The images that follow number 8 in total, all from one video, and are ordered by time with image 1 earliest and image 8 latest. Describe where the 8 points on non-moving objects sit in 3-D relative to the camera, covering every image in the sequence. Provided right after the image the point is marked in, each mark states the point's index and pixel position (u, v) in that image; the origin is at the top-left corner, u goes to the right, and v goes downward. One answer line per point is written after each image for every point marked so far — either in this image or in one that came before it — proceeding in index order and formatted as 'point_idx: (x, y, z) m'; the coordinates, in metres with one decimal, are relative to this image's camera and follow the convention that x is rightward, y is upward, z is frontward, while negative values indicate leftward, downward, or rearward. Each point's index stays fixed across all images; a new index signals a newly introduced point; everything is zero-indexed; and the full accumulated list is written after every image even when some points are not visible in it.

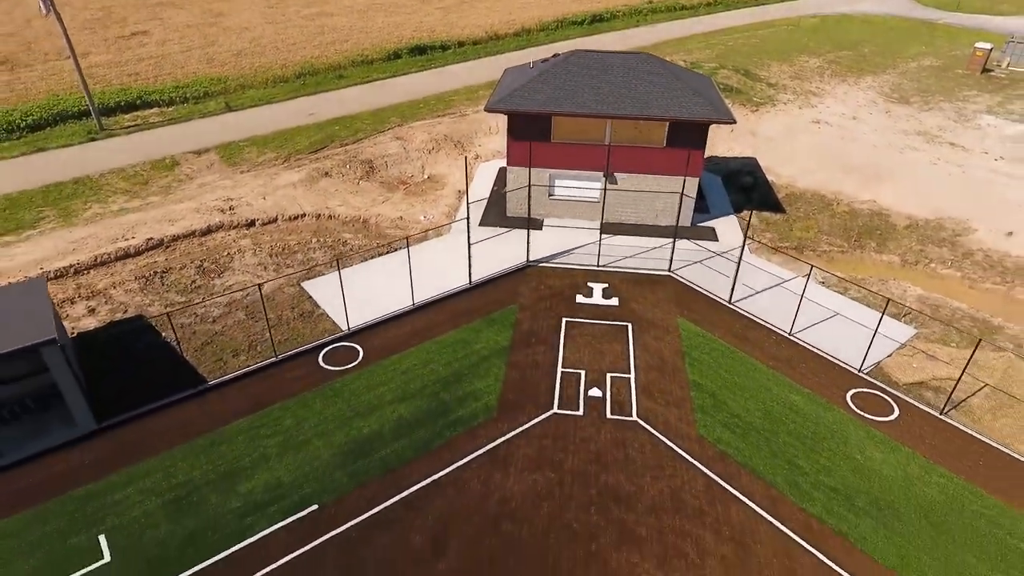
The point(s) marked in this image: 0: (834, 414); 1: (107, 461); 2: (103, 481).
0: (+10.2, -4.0, +19.0) m
1: (-11.6, -4.9, +17.3) m
2: (-11.3, -5.2, +16.8) m
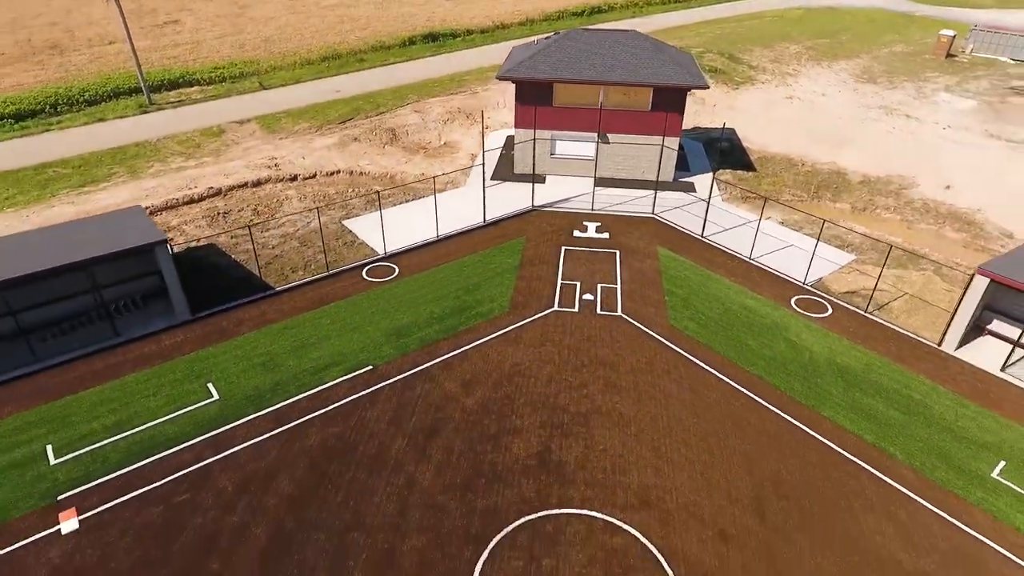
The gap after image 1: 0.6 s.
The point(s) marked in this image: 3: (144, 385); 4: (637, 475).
0: (+10.6, -0.9, +23.7) m
1: (-11.3, -1.8, +22.0) m
2: (-11.0, -2.1, +21.5) m
3: (-12.2, -3.1, +19.9) m
4: (+3.5, -5.3, +17.0) m
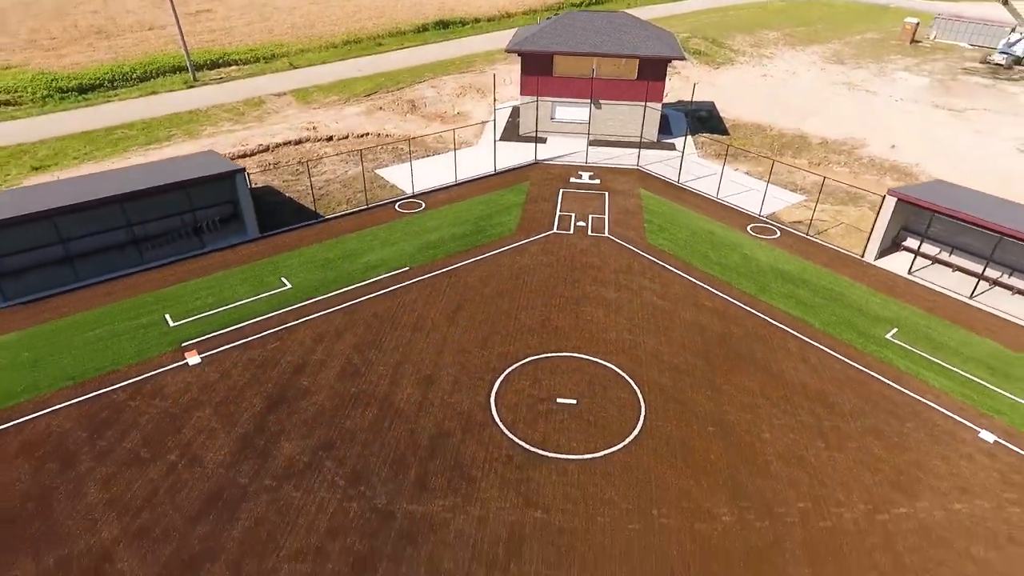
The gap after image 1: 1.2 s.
0: (+10.9, +2.6, +29.1) m
1: (-10.9, +1.9, +27.5) m
2: (-10.7, +1.5, +26.9) m
3: (-11.9, +0.5, +25.4) m
4: (+3.9, -1.7, +22.4) m
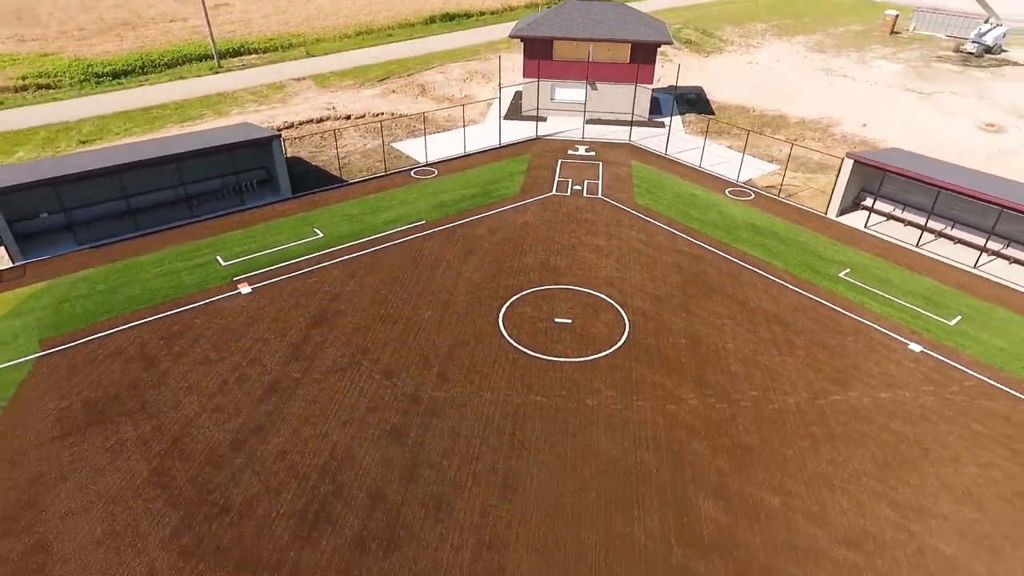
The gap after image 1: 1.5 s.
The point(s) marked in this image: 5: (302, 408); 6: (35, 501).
0: (+11.1, +5.0, +32.7) m
1: (-10.7, +4.3, +31.1) m
2: (-10.5, +3.9, +30.5) m
3: (-11.7, +2.9, +29.0) m
4: (+4.1, +0.7, +26.0) m
5: (-6.6, -3.8, +19.0) m
6: (-12.9, -5.7, +16.2) m
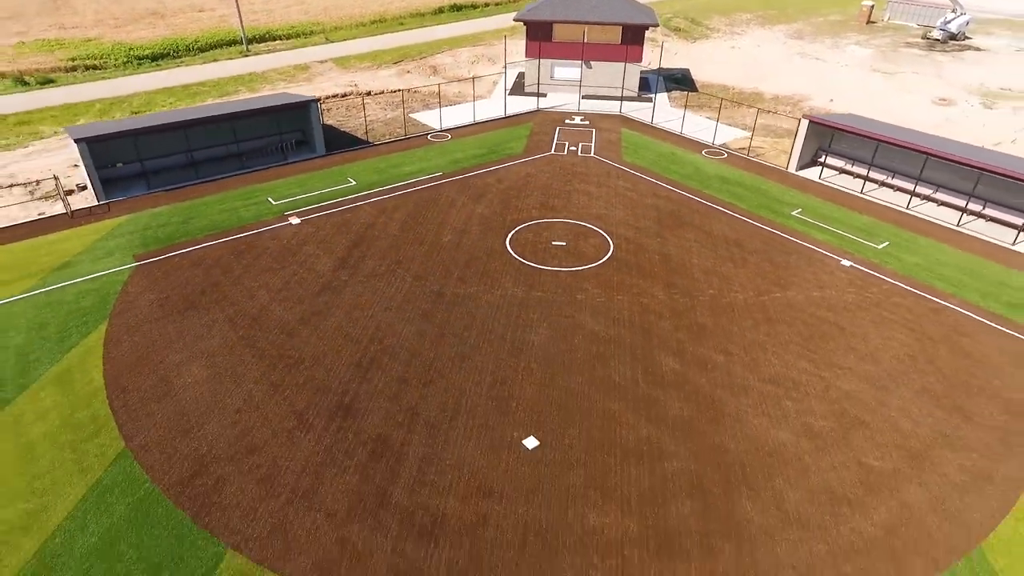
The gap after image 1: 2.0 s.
0: (+11.4, +8.3, +37.7) m
1: (-10.5, +7.6, +36.1) m
2: (-10.2, +7.3, +35.5) m
3: (-11.5, +6.3, +34.0) m
4: (+4.3, +4.0, +31.0) m
5: (-6.4, -0.5, +24.0) m
6: (-12.7, -2.4, +21.2) m
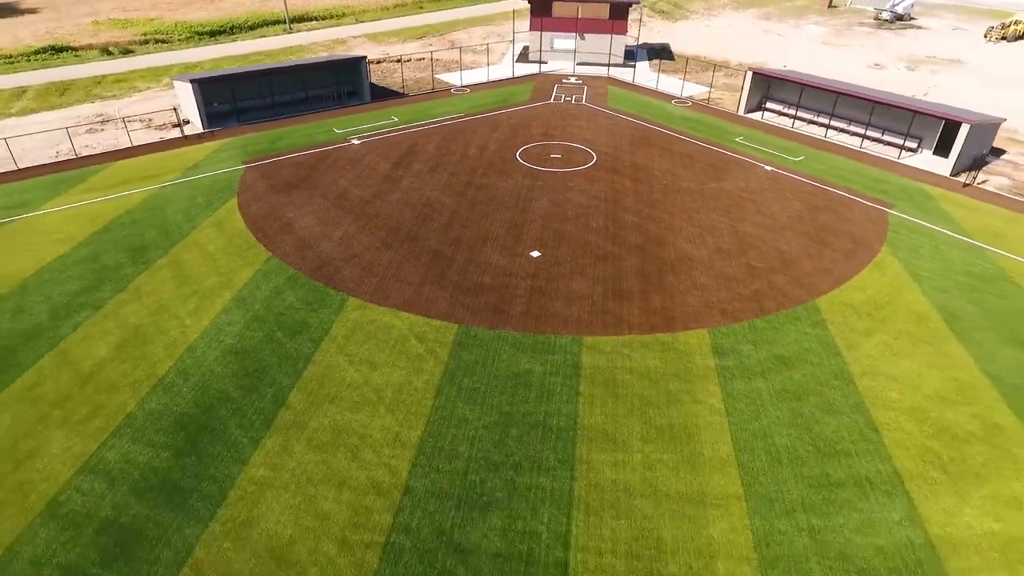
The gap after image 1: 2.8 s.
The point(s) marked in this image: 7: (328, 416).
0: (+12.0, +14.5, +47.1) m
1: (-9.9, +13.9, +45.5) m
2: (-9.6, +13.5, +45.0) m
3: (-10.9, +12.5, +43.5) m
4: (+4.9, +10.2, +40.4) m
5: (-5.9, +5.7, +33.5) m
6: (-12.2, +3.9, +30.7) m
7: (-5.9, -4.1, +19.1) m
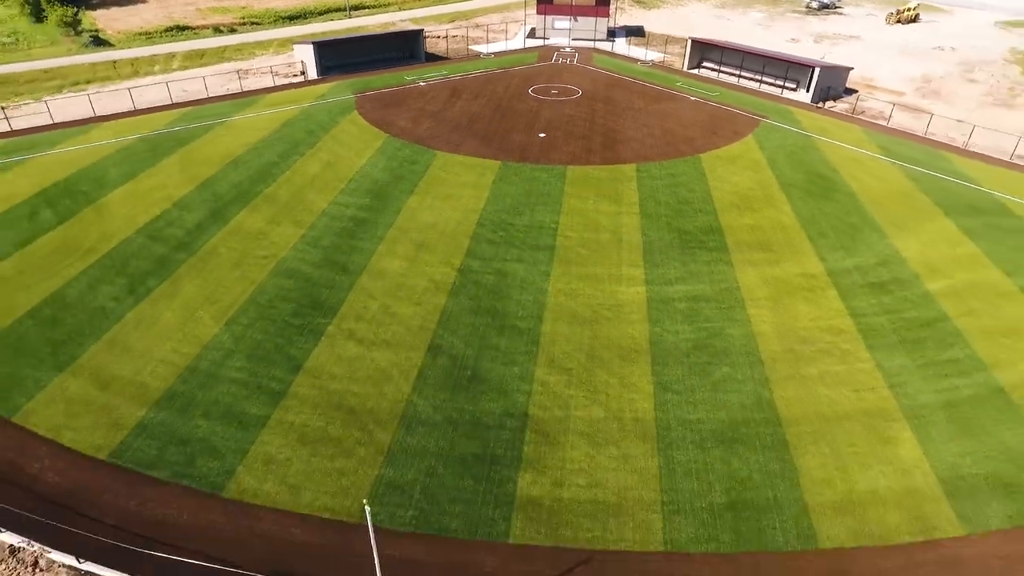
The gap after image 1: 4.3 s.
0: (+13.4, +24.9, +66.7) m
1: (-8.5, +24.3, +65.2) m
2: (-8.3, +24.0, +64.7) m
3: (-9.5, +23.0, +63.1) m
4: (+6.2, +20.7, +60.1) m
5: (-4.6, +16.2, +53.1) m
6: (-10.9, +14.3, +50.4) m
7: (-4.6, +6.4, +38.7) m
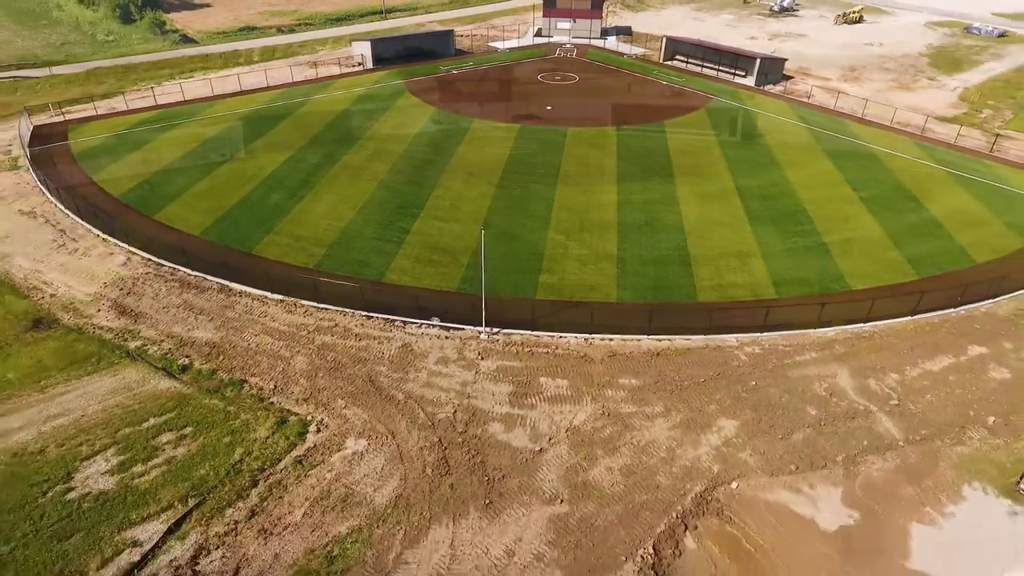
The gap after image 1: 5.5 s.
0: (+15.0, +32.3, +83.7) m
1: (-6.9, +31.7, +82.3) m
2: (-6.7, +31.3, +81.7) m
3: (-7.9, +30.3, +80.2) m
4: (+7.8, +28.0, +77.1) m
5: (-3.0, +23.5, +70.2) m
6: (-9.3, +21.6, +67.5) m
7: (-3.0, +13.6, +55.8) m
